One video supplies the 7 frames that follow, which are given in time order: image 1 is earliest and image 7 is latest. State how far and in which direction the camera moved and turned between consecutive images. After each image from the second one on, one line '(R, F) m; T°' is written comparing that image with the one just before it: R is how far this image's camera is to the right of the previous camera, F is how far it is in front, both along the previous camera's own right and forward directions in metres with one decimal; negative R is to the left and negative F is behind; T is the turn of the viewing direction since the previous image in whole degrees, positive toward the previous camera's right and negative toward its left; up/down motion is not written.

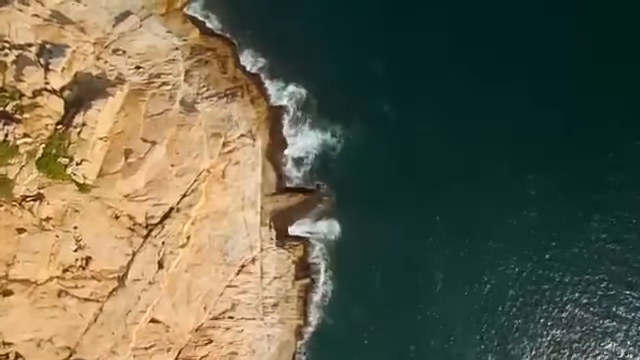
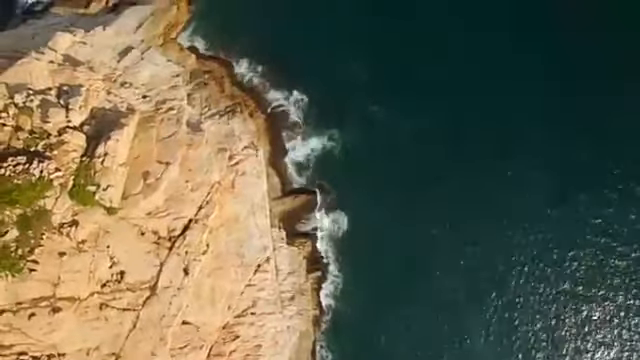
(0.0, -5.7) m; 0°
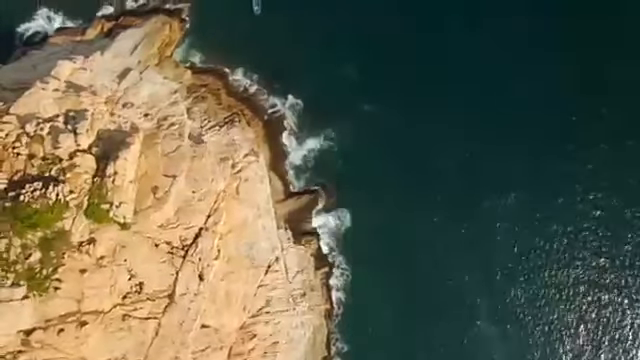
(0.0, -2.8) m; 0°
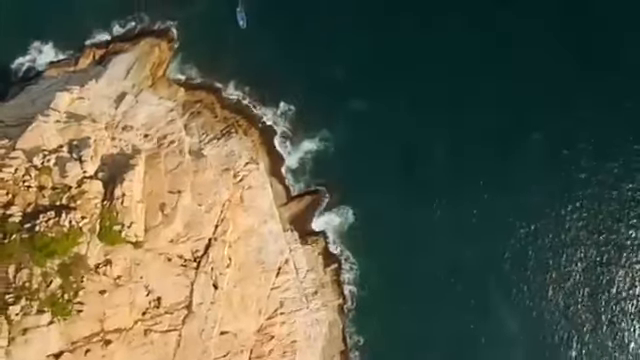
(+0.1, -2.2) m; 0°
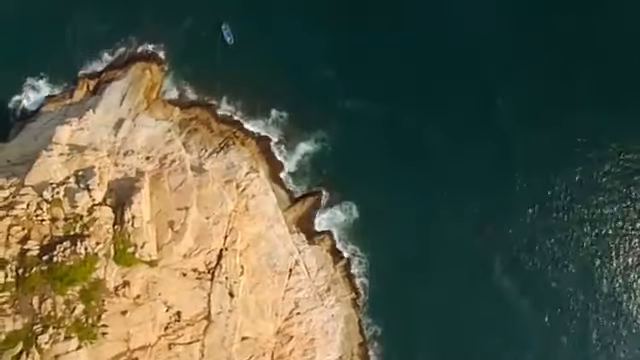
(+0.2, -2.1) m; 0°
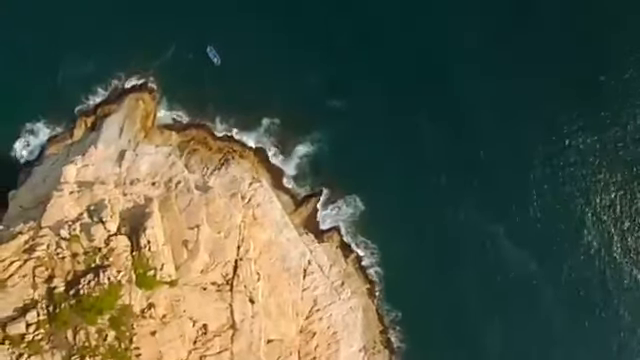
(+0.2, -2.8) m; 0°
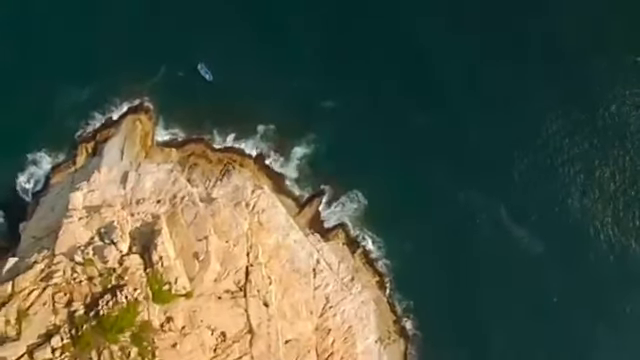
(+0.2, -1.8) m; 0°
